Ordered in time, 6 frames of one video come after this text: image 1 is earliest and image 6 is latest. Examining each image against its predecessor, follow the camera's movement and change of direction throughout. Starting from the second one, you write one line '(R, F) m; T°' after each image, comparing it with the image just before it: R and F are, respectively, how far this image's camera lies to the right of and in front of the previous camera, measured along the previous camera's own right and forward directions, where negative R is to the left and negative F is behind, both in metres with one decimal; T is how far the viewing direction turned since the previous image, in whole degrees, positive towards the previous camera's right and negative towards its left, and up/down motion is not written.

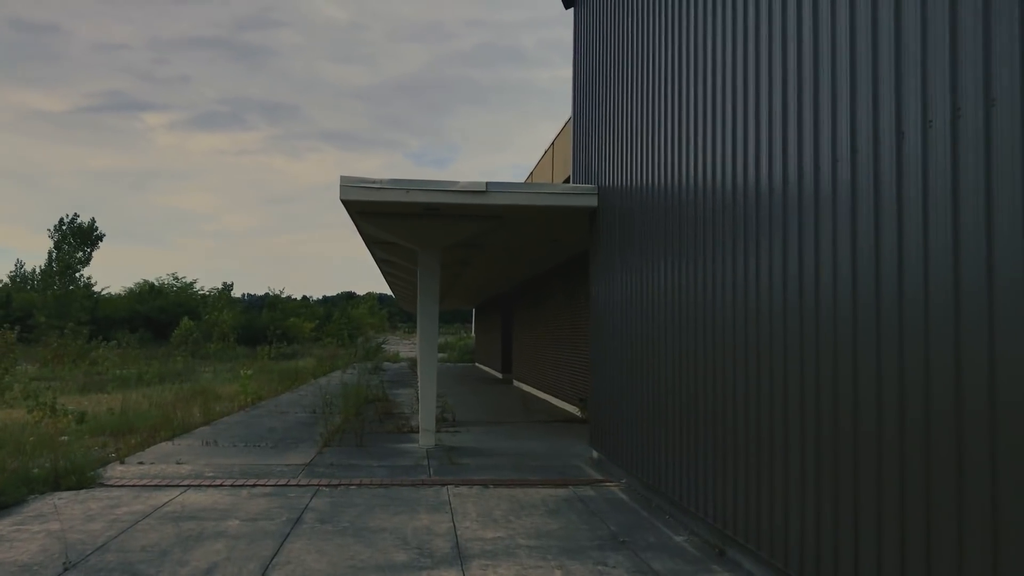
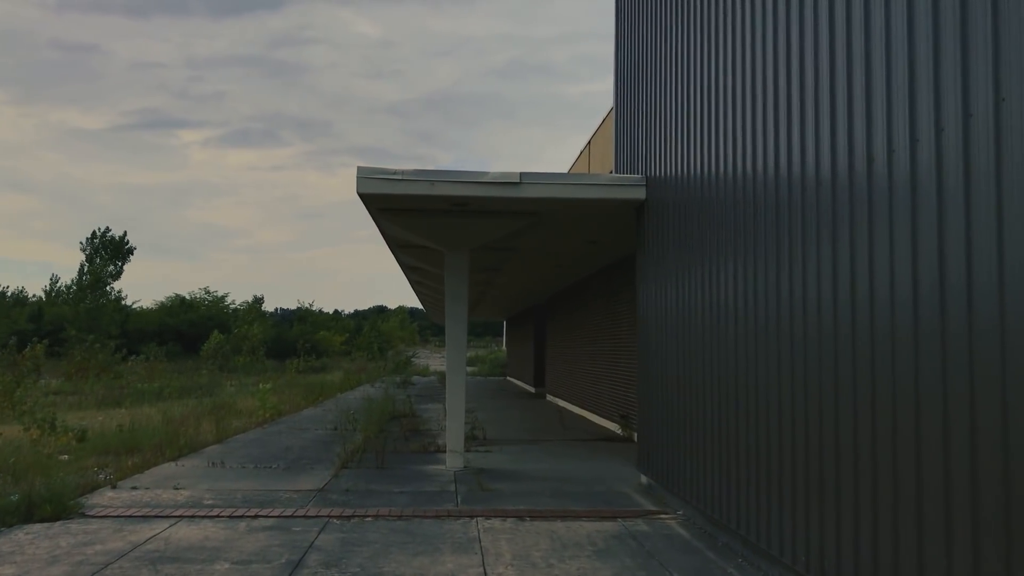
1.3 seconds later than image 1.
(-0.1, +1.1) m; -2°
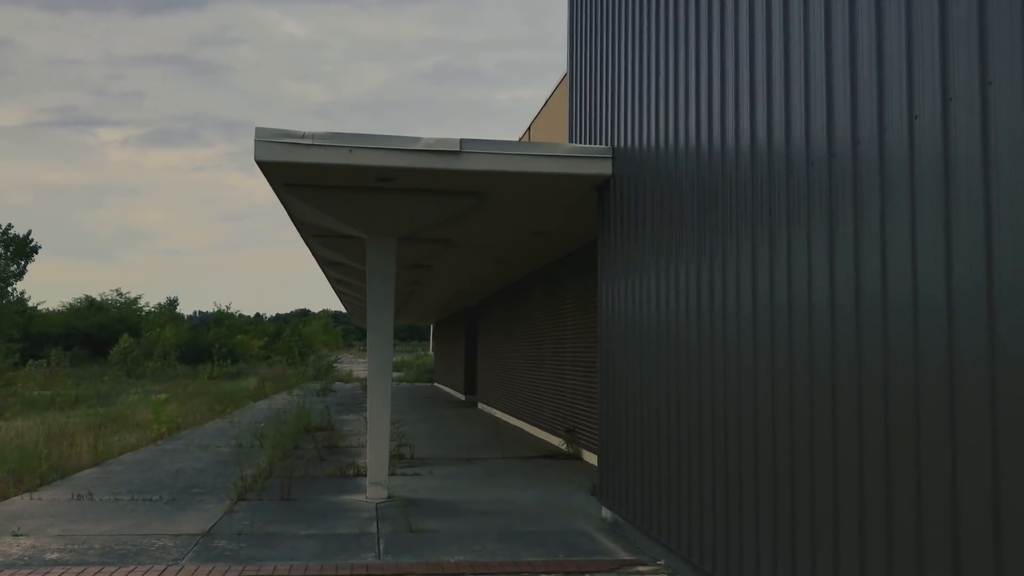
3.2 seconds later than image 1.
(-0.1, +1.6) m; +4°
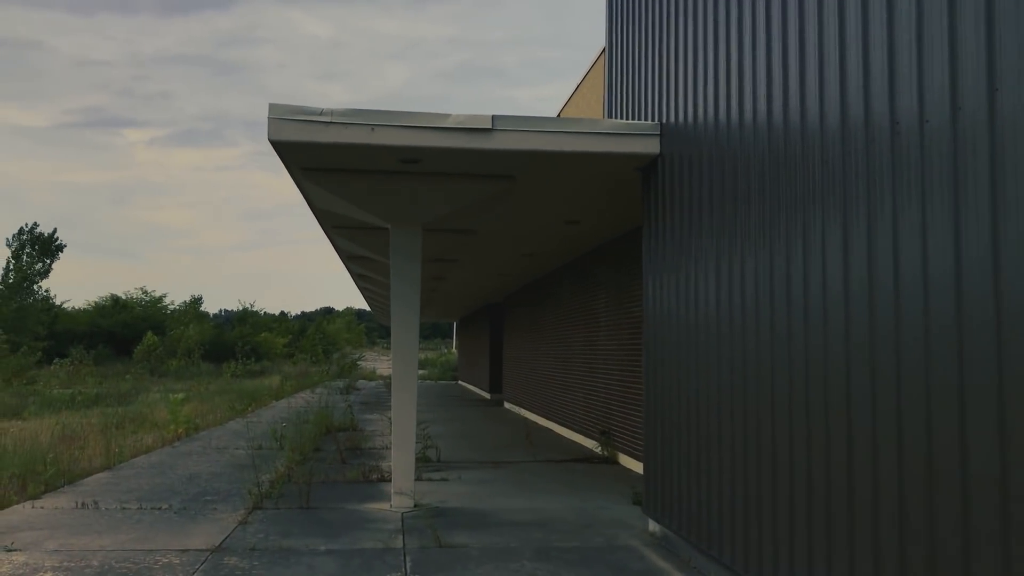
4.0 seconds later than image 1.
(-0.1, +0.6) m; -1°
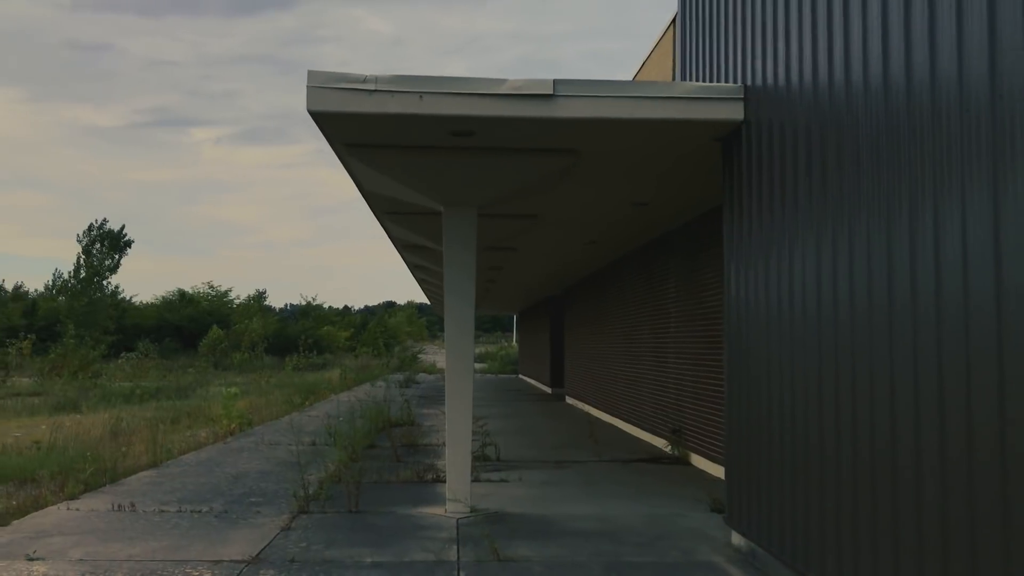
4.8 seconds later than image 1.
(0.0, +0.6) m; -4°
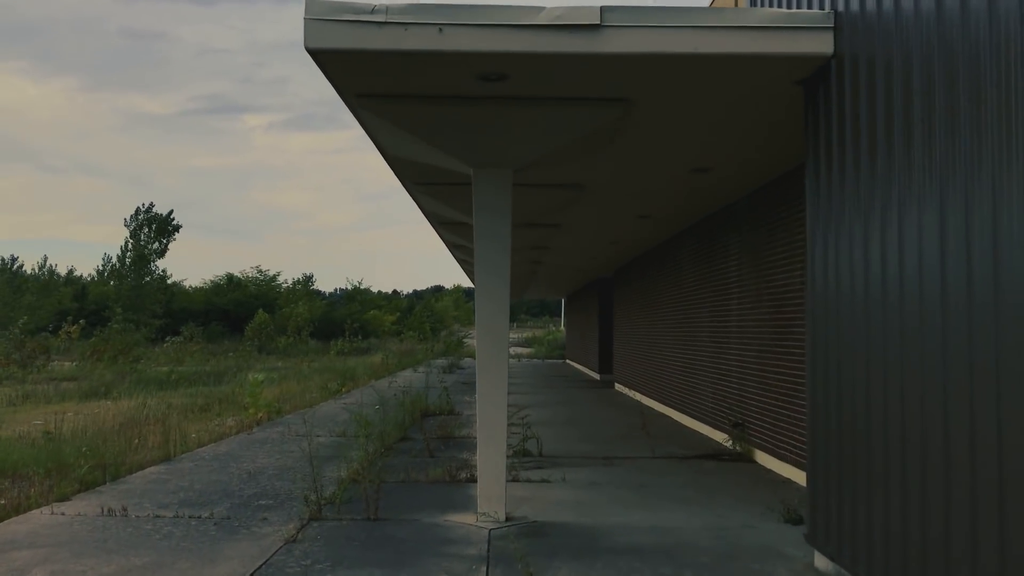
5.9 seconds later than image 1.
(0.0, +1.0) m; -3°
